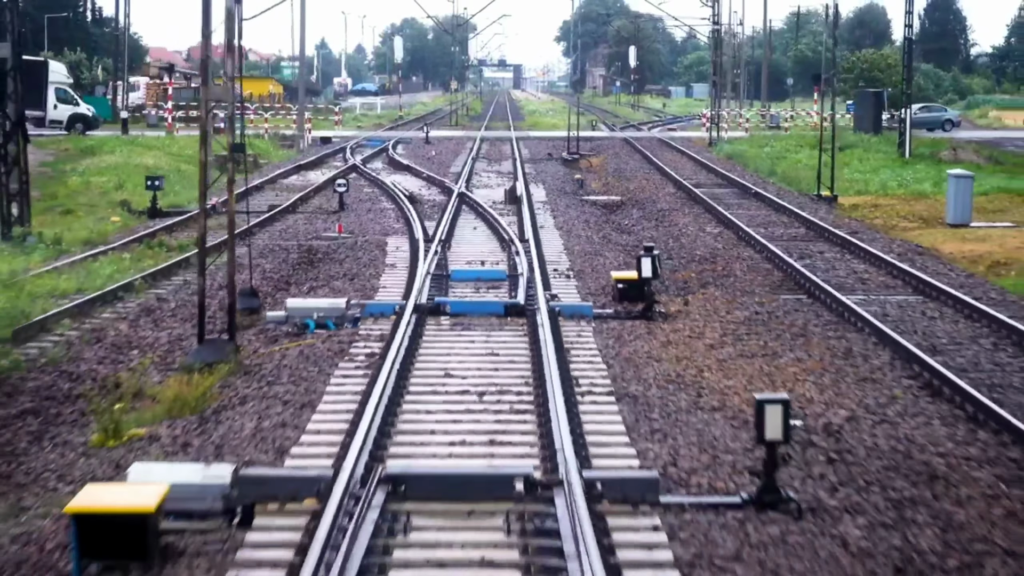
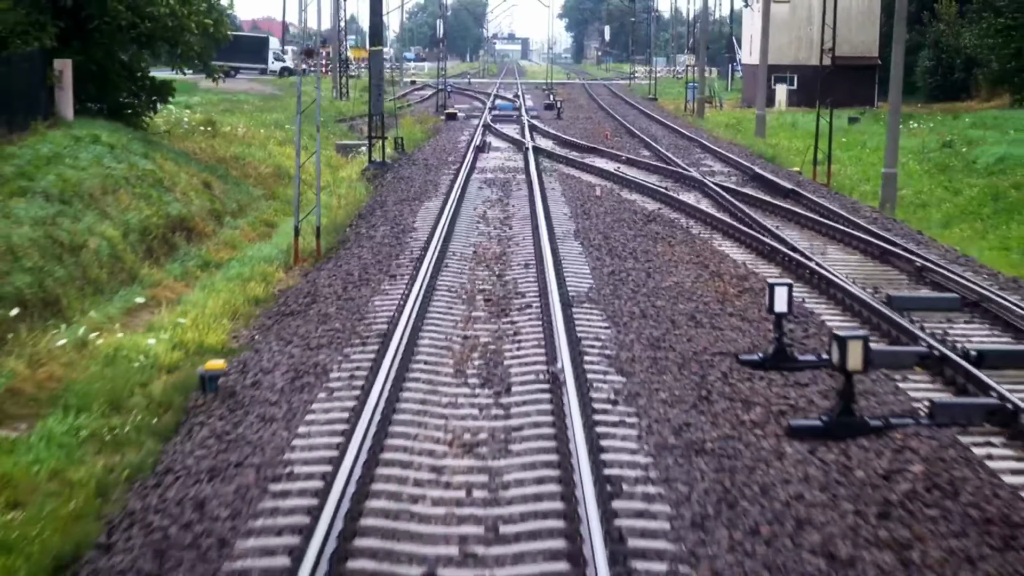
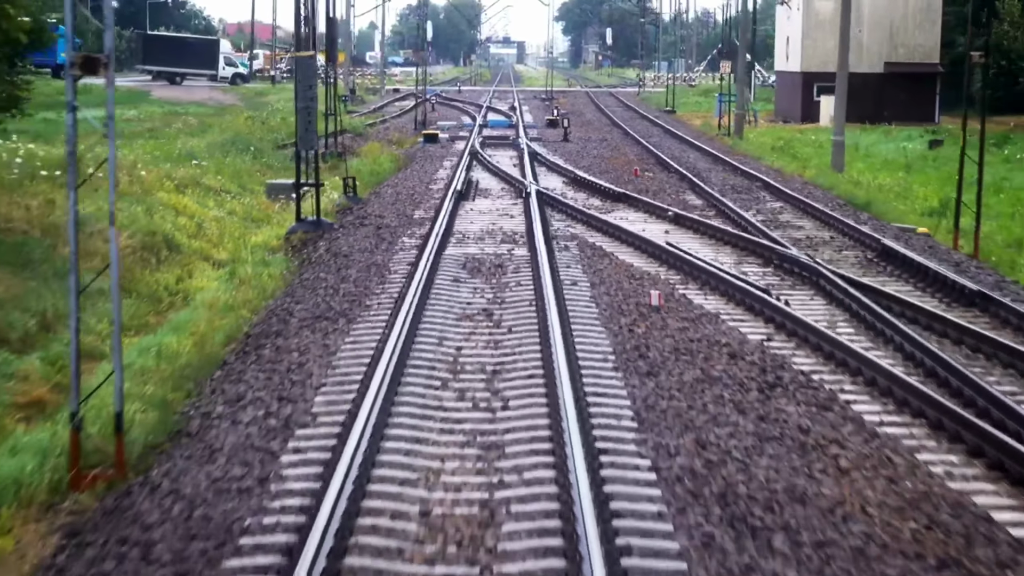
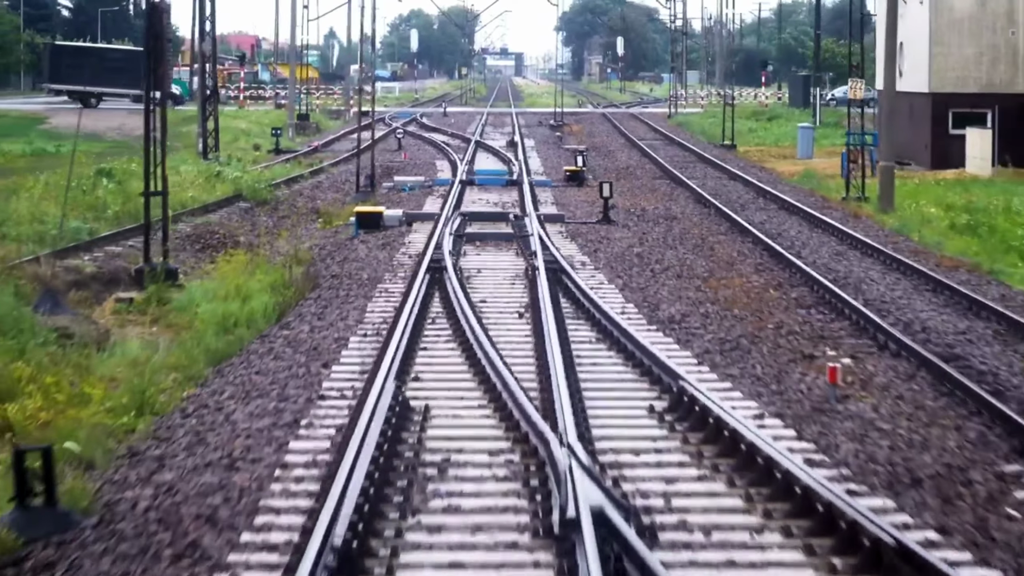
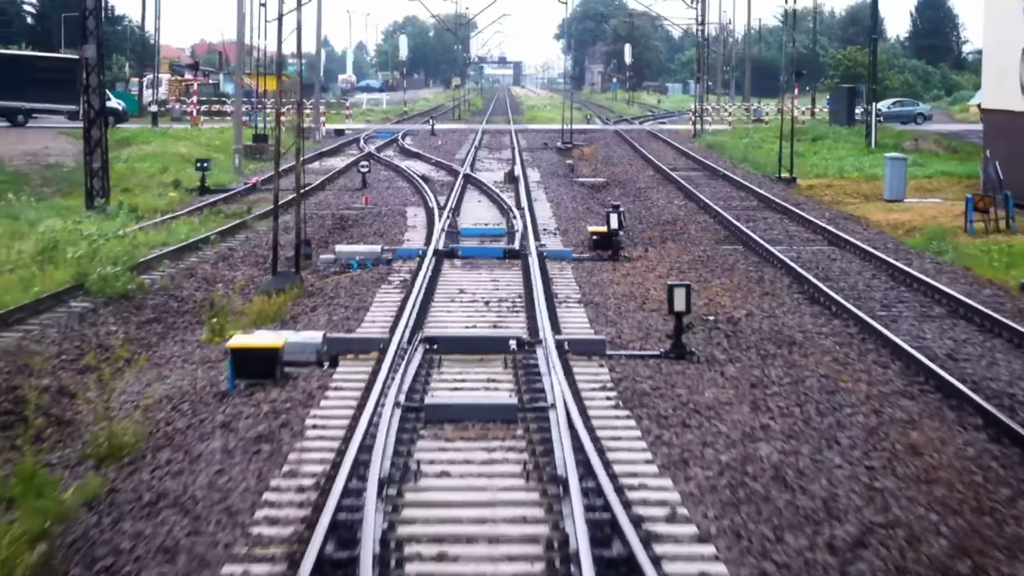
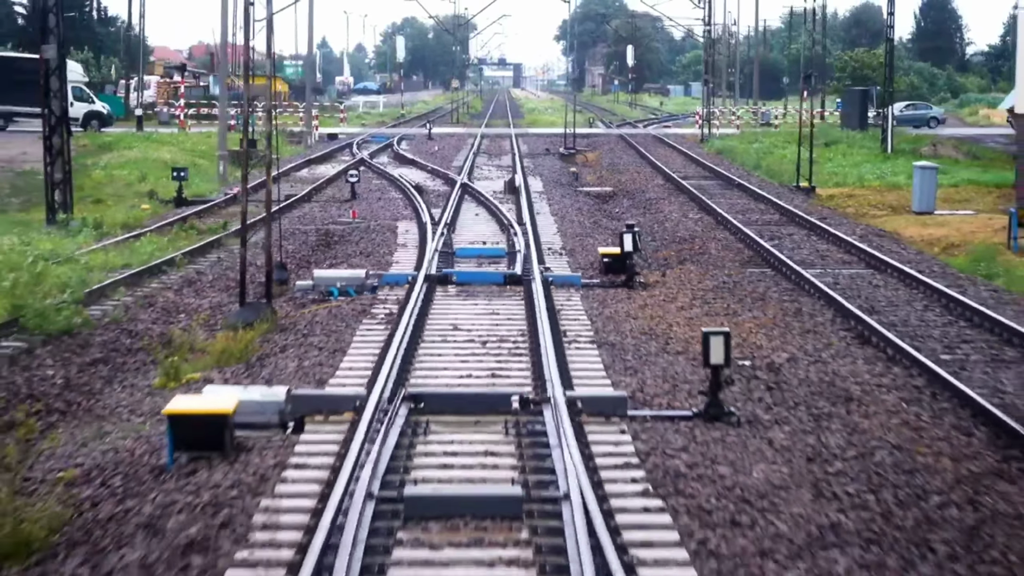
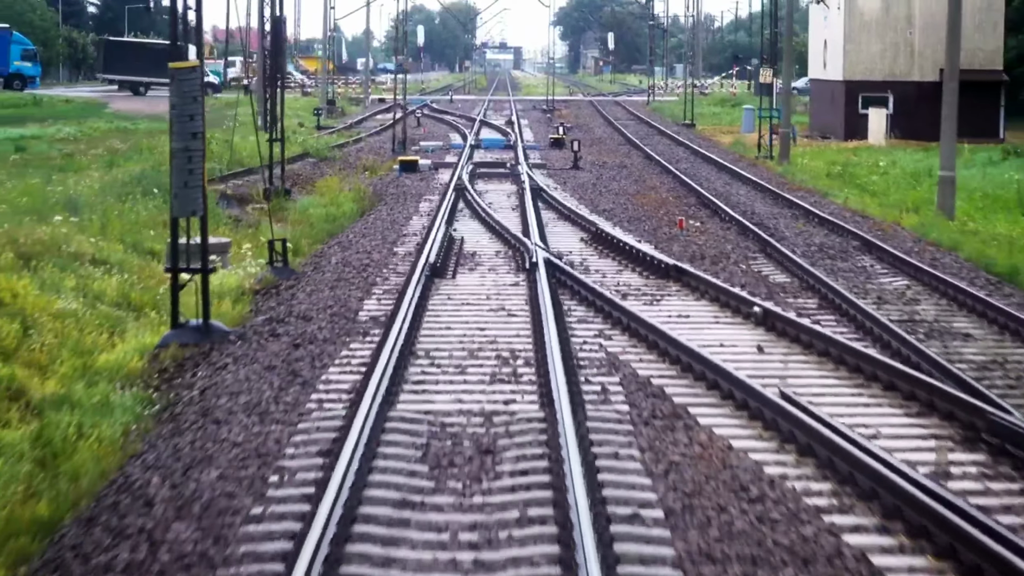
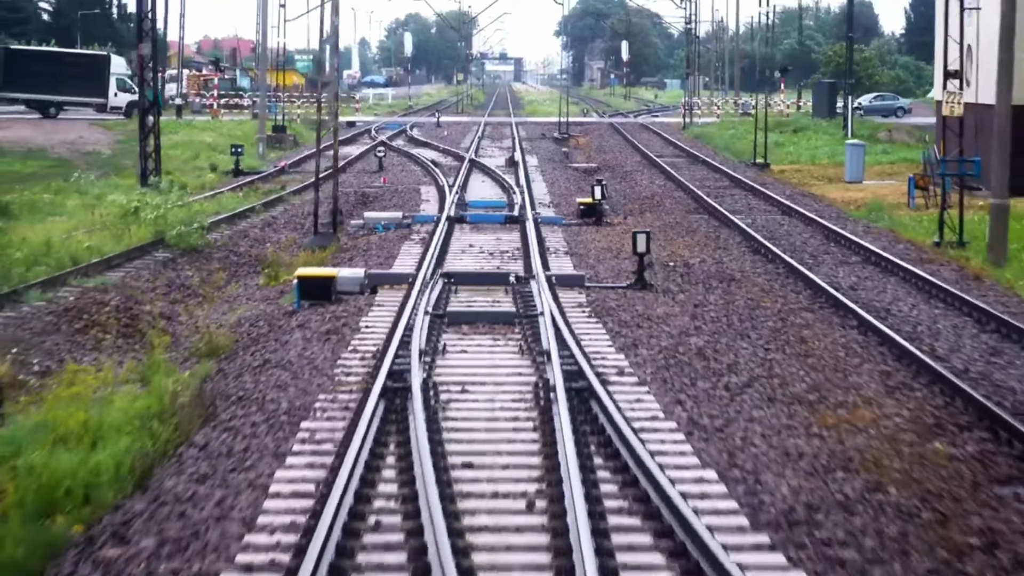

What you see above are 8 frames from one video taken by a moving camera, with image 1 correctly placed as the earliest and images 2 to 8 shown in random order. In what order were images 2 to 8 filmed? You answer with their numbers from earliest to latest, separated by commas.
6, 5, 8, 4, 7, 3, 2
